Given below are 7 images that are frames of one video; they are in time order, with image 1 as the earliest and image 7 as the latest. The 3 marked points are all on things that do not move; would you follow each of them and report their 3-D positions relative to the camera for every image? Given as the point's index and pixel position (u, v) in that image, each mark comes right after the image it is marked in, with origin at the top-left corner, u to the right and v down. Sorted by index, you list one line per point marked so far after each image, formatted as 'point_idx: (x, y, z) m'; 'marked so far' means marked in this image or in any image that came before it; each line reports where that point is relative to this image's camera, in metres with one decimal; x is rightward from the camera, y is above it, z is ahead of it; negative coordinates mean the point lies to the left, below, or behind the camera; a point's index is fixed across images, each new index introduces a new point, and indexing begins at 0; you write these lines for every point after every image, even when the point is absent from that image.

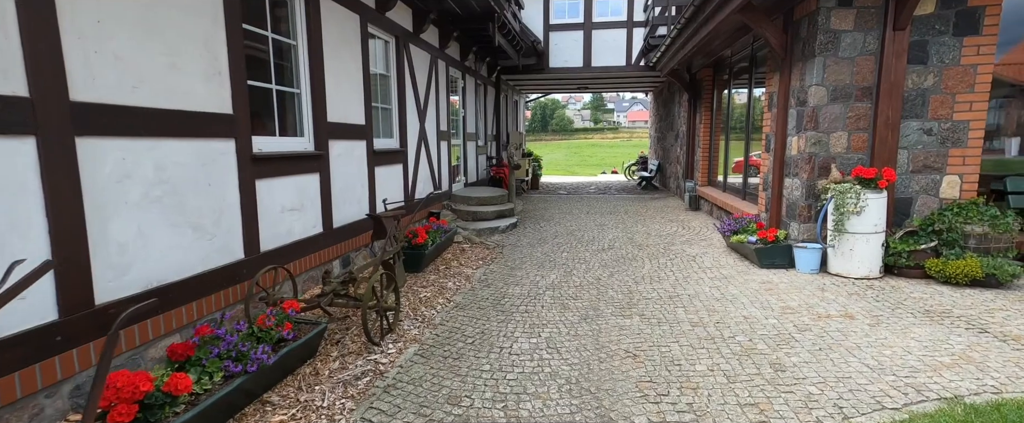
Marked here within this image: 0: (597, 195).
0: (+1.9, +0.4, +11.4) m
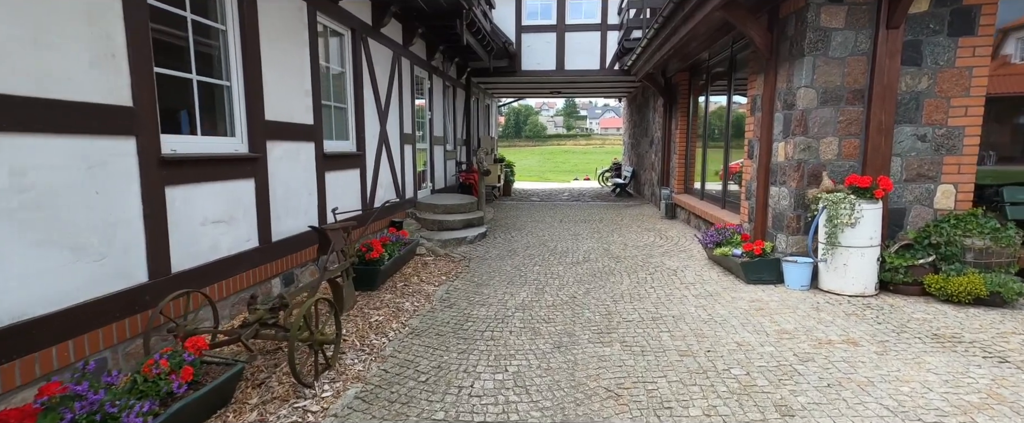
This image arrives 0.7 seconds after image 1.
0: (+1.3, +0.2, +11.1) m
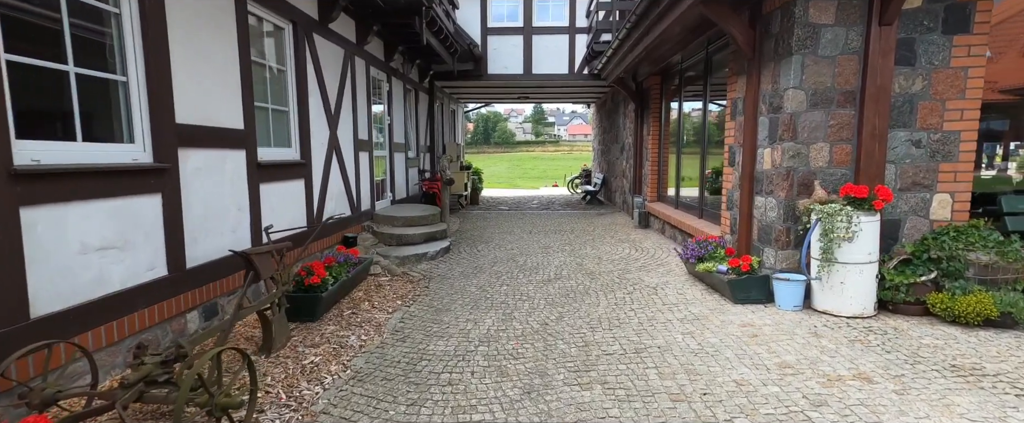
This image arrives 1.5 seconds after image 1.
0: (+0.6, 0.0, +10.7) m
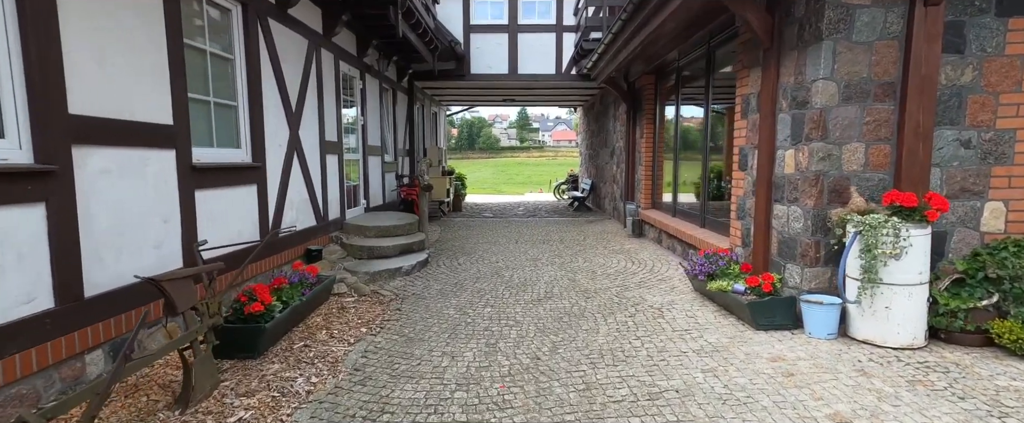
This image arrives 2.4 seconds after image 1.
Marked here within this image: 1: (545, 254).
0: (+0.3, -0.1, +10.2) m
1: (+0.4, -0.5, +6.0) m
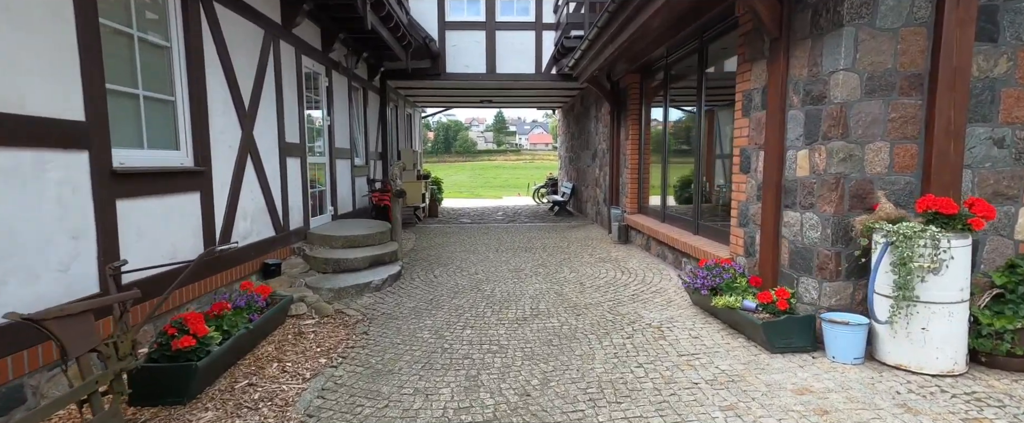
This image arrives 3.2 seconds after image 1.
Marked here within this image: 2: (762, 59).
0: (-0.1, -0.2, +9.8) m
1: (+0.2, -0.6, +5.6) m
2: (+1.7, +1.0, +3.5) m
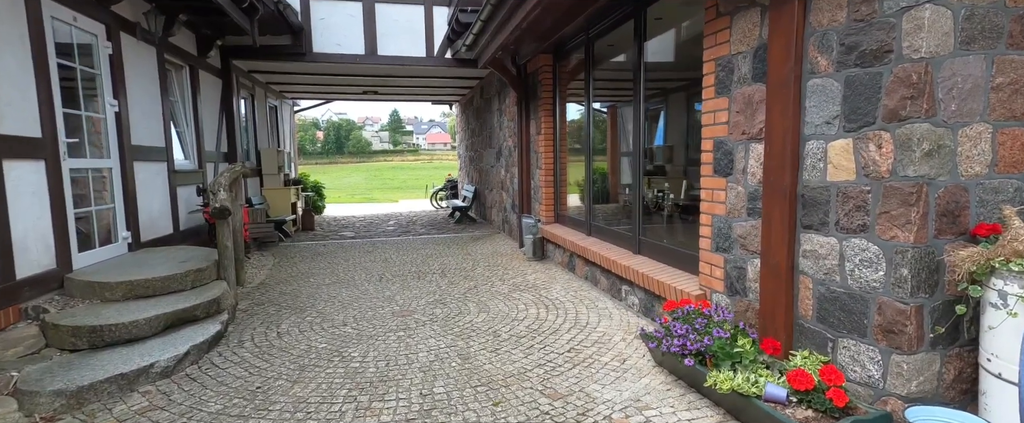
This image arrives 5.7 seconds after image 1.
0: (-1.8, -0.4, +8.2) m
1: (-0.8, -0.7, +4.2) m
2: (+1.1, +0.9, +2.3) m
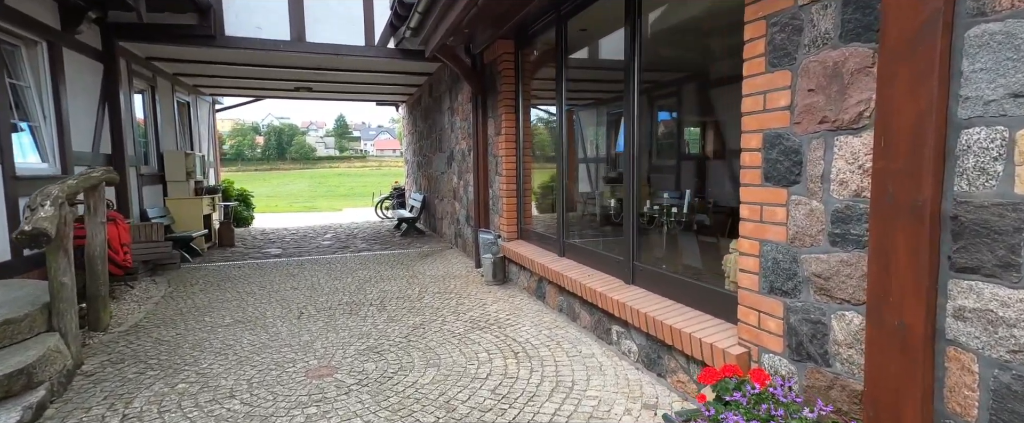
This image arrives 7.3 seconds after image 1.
0: (-2.5, -0.6, +7.0) m
1: (-1.0, -0.8, +3.2) m
2: (+1.0, +0.9, +1.5) m
